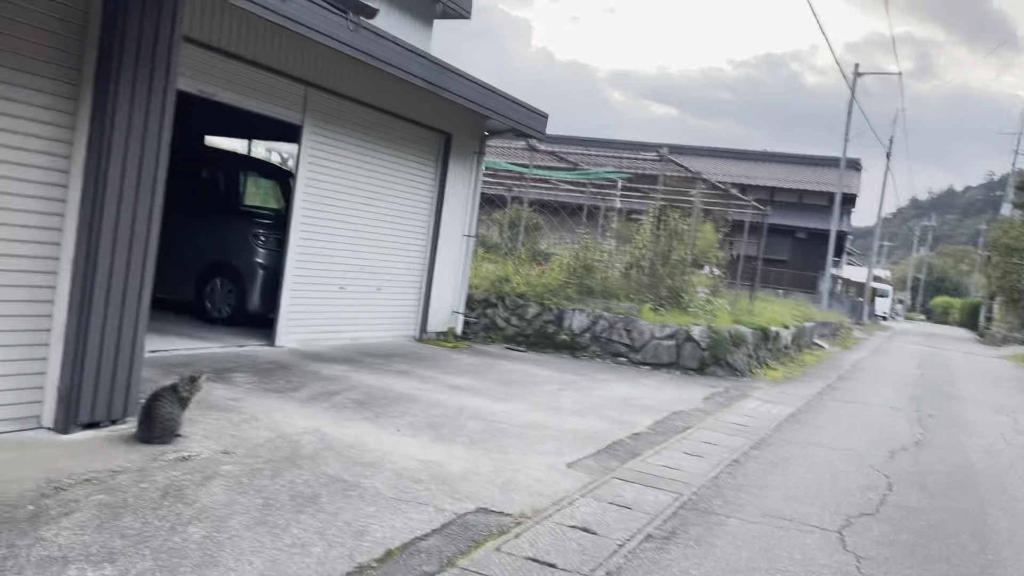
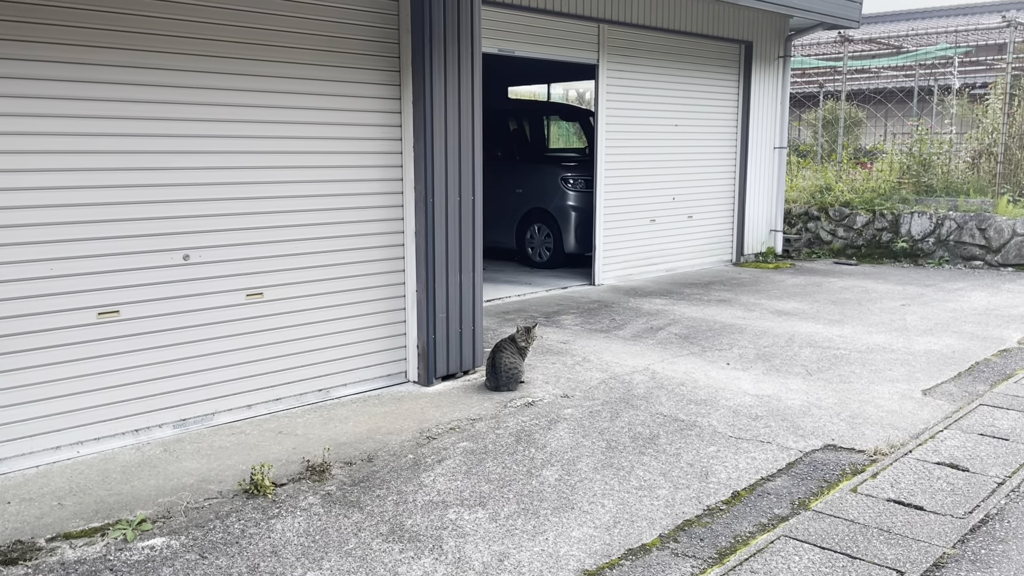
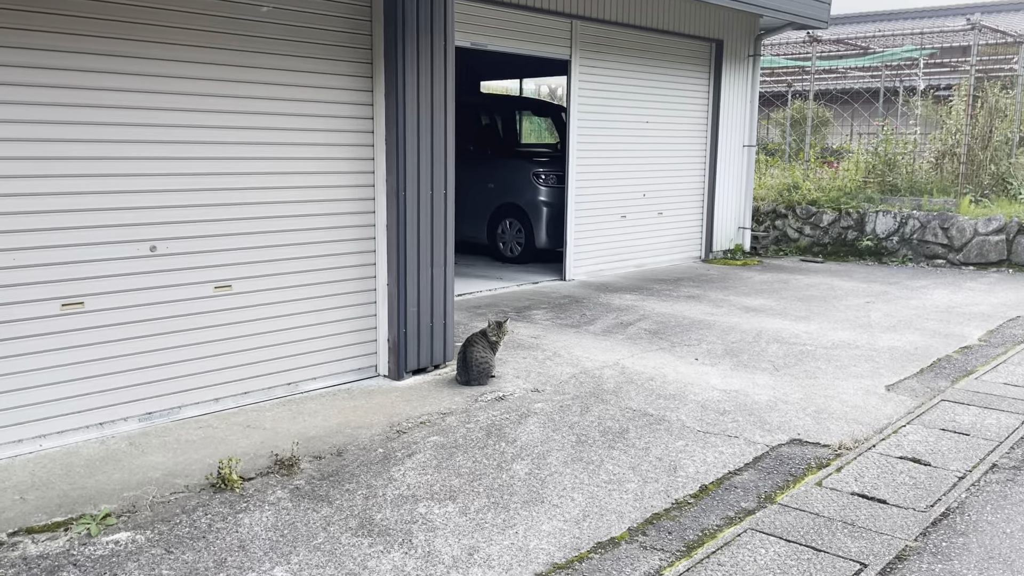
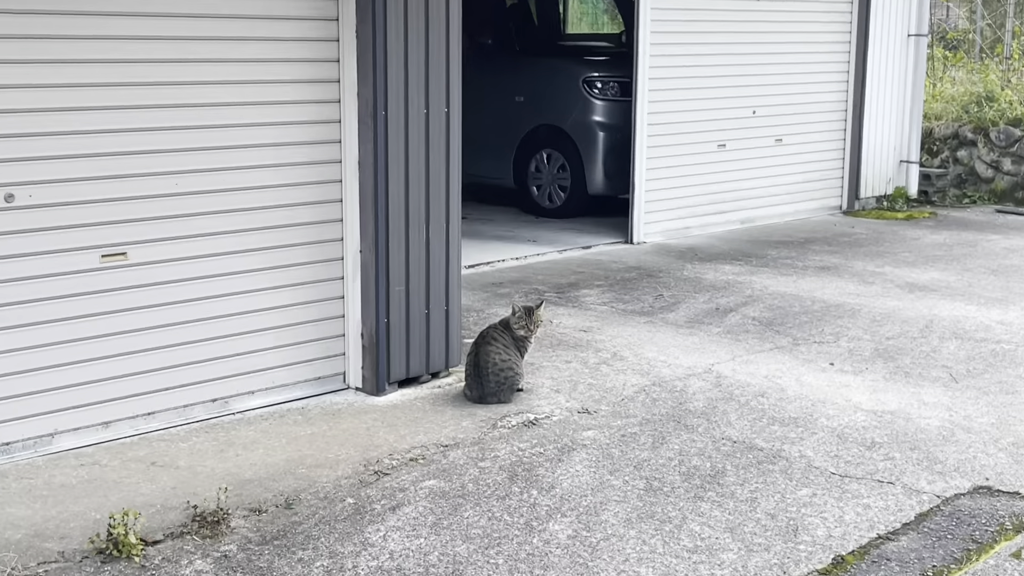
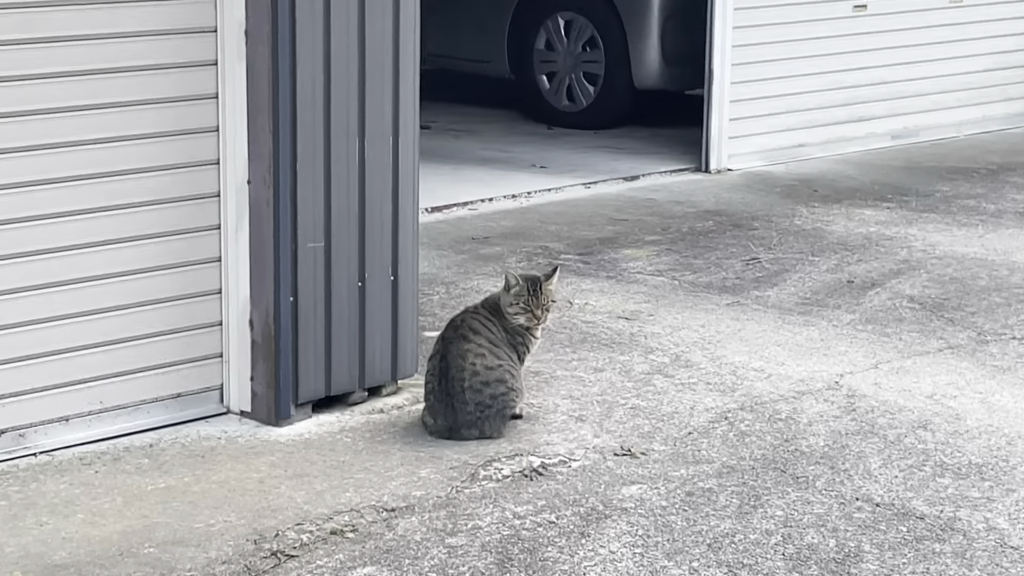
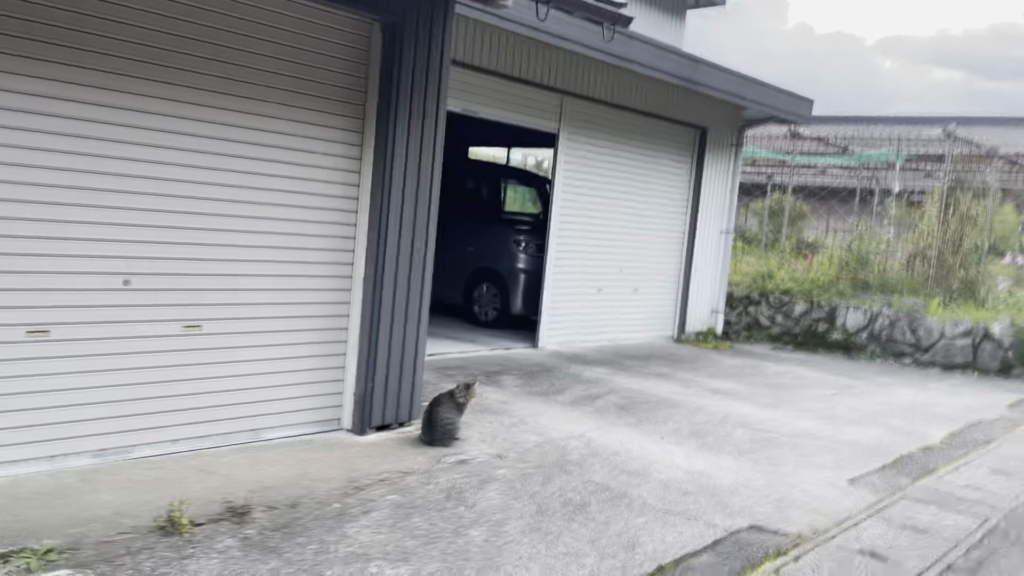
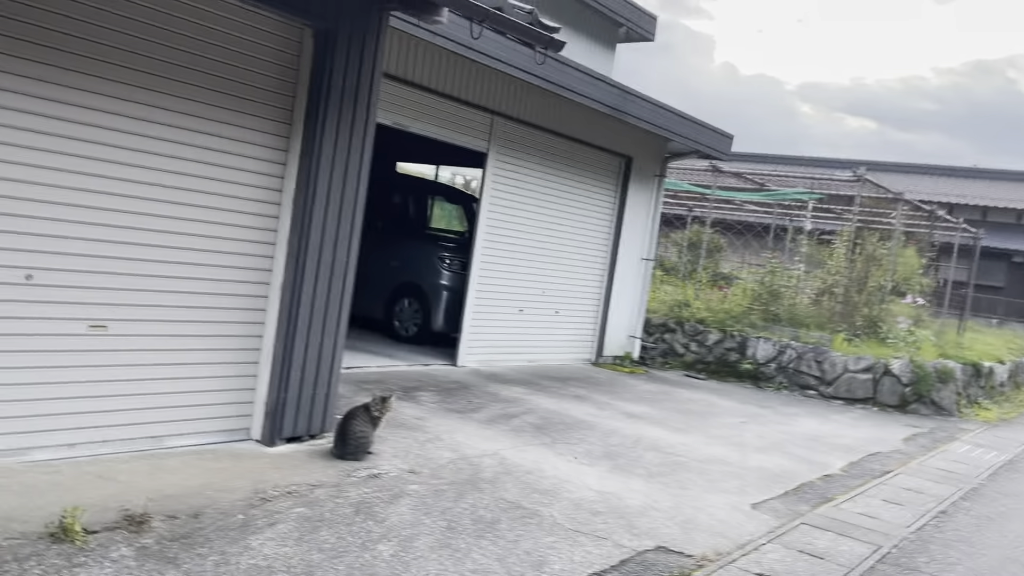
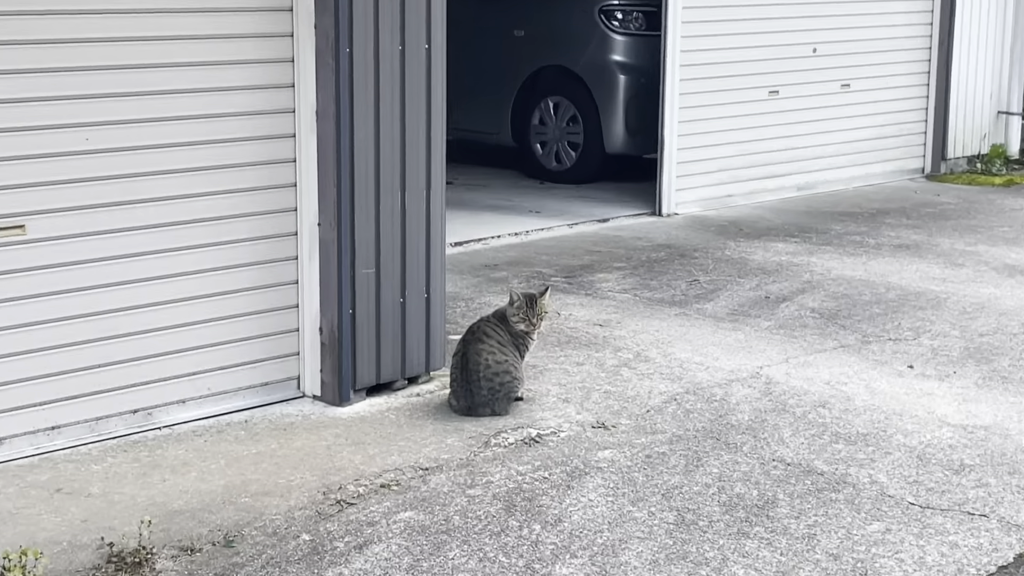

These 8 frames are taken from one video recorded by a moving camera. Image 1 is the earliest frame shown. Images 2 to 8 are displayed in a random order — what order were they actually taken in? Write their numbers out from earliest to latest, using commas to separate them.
7, 6, 3, 2, 4, 8, 5
